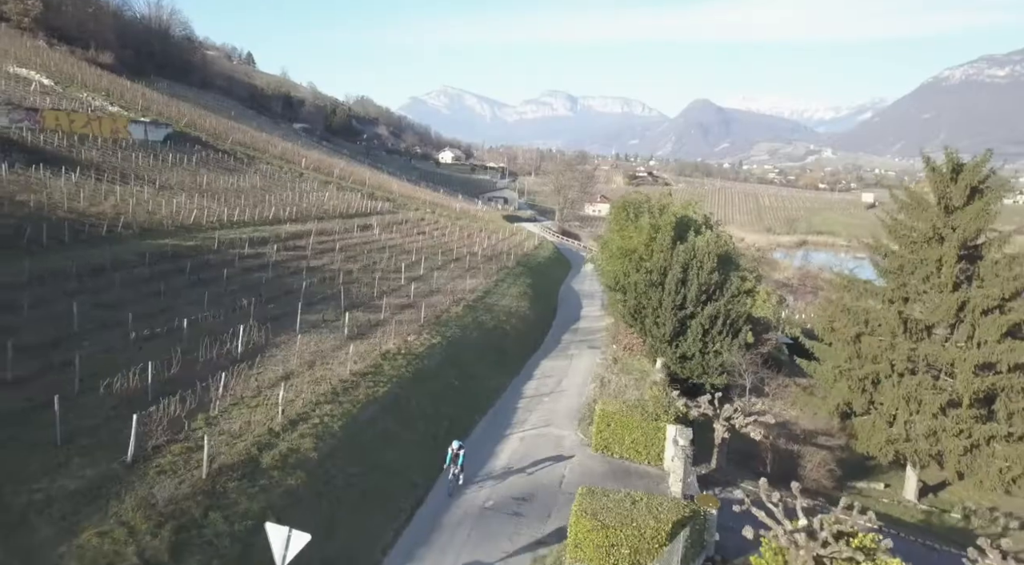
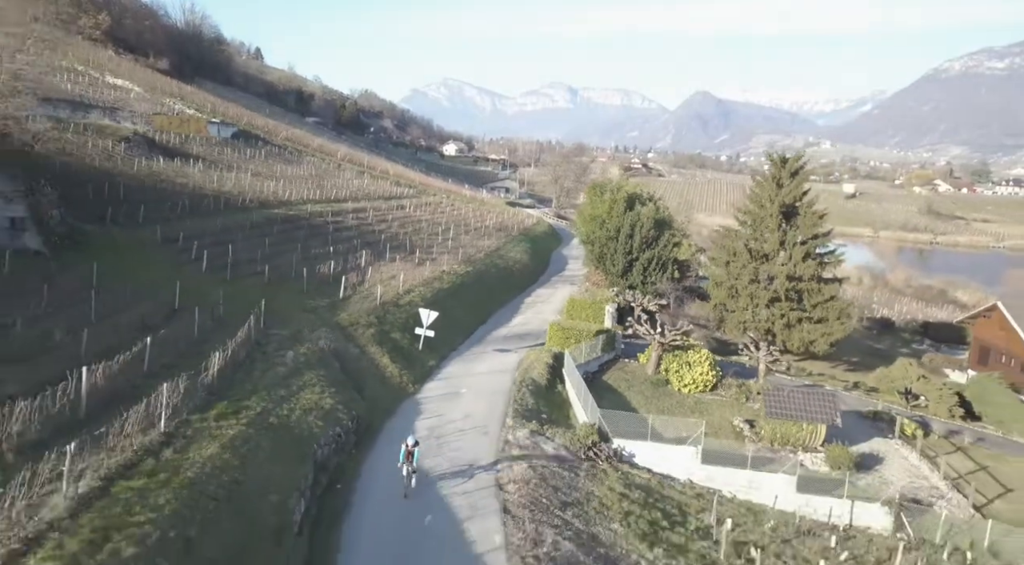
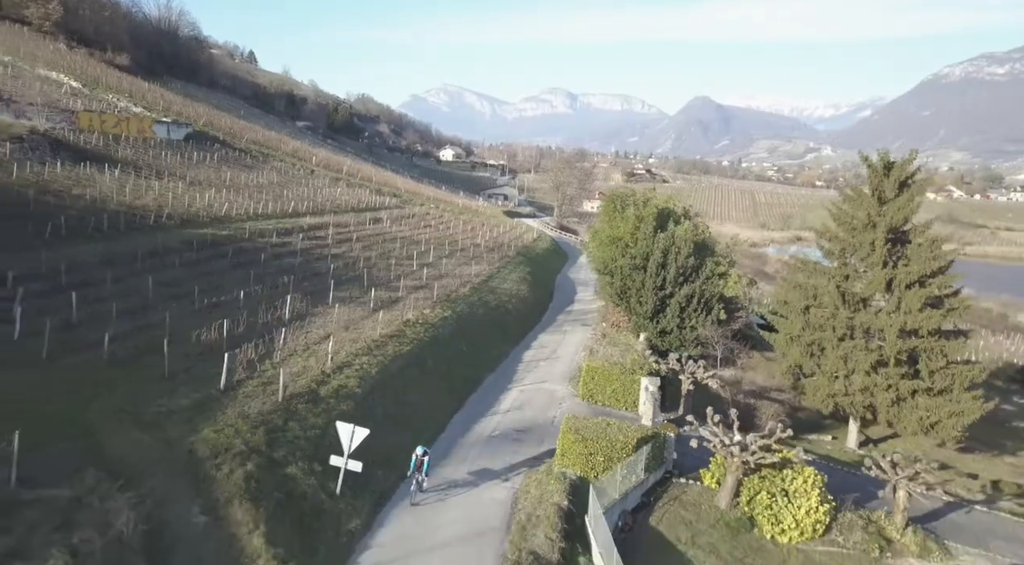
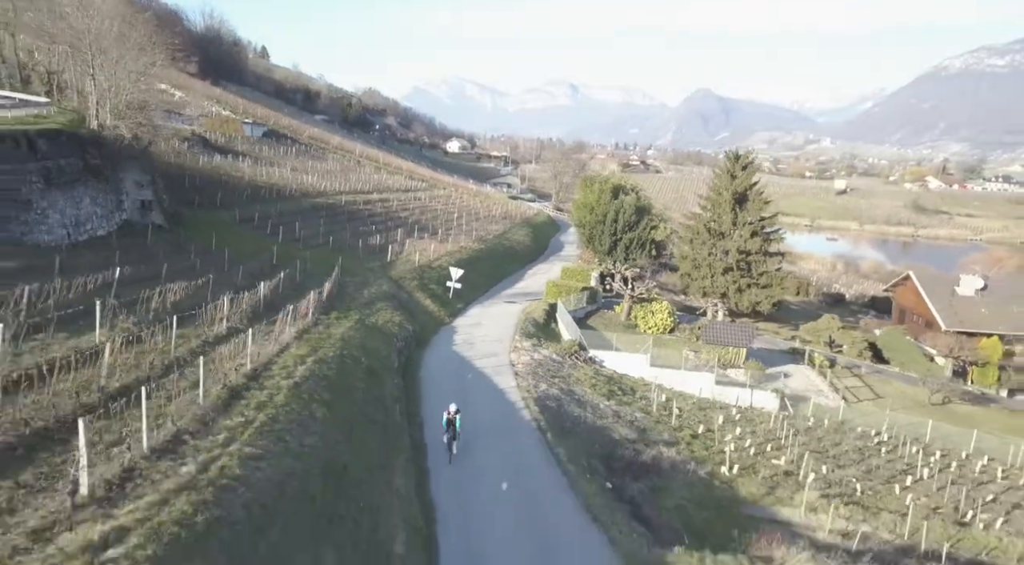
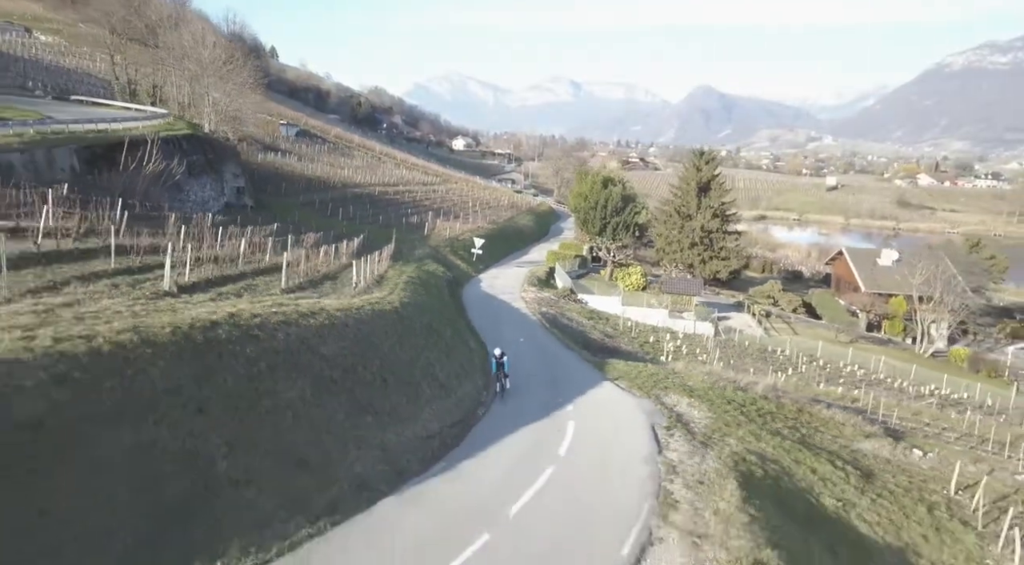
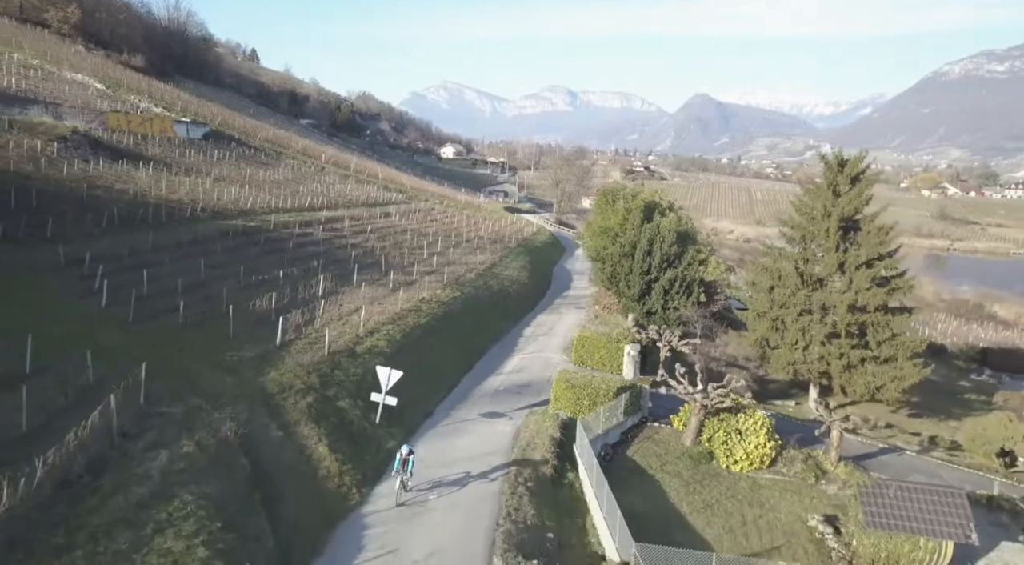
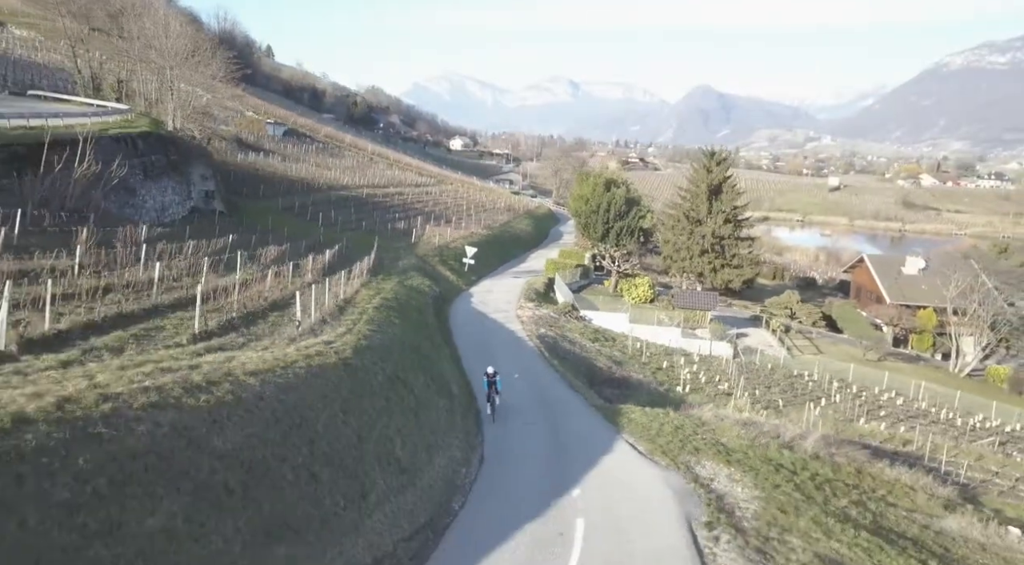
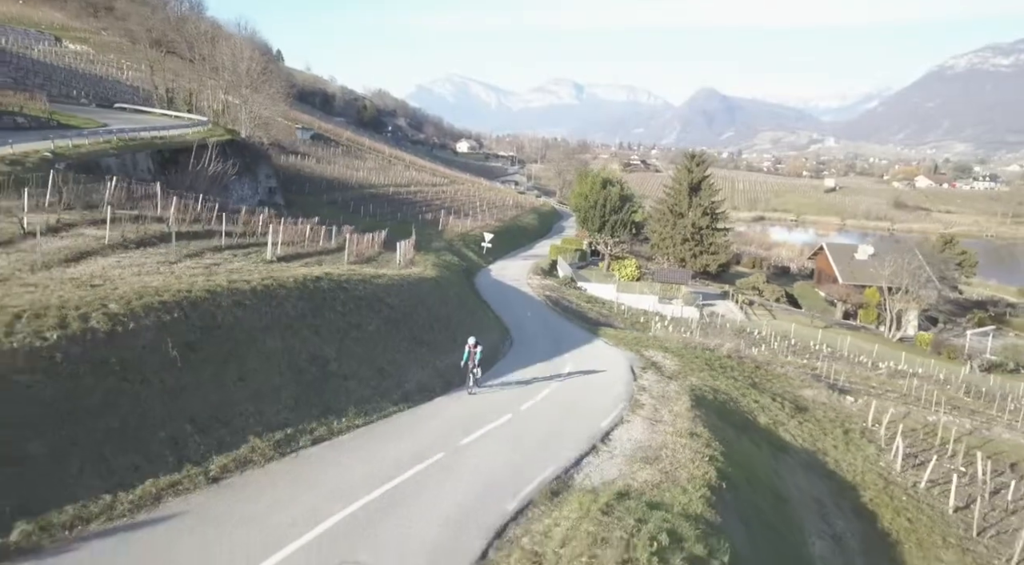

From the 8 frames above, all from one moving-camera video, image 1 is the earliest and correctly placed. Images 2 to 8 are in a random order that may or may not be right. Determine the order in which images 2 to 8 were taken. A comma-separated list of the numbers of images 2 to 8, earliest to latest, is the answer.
3, 6, 2, 4, 7, 5, 8
